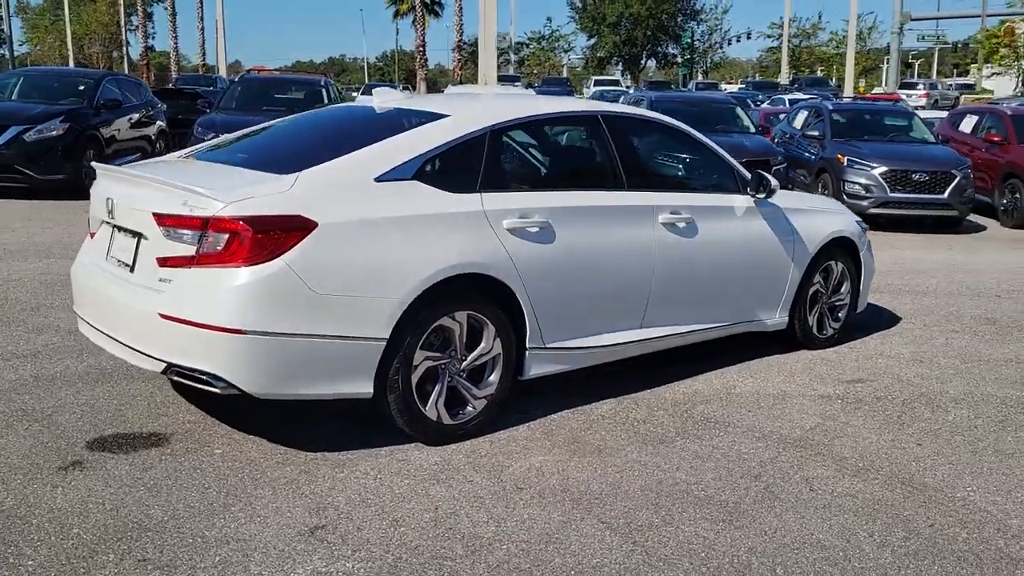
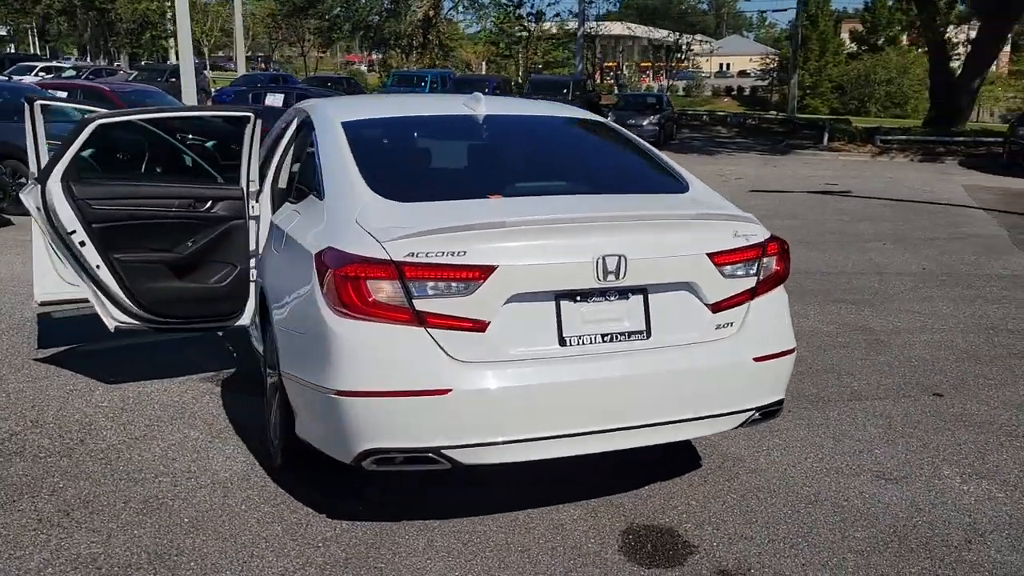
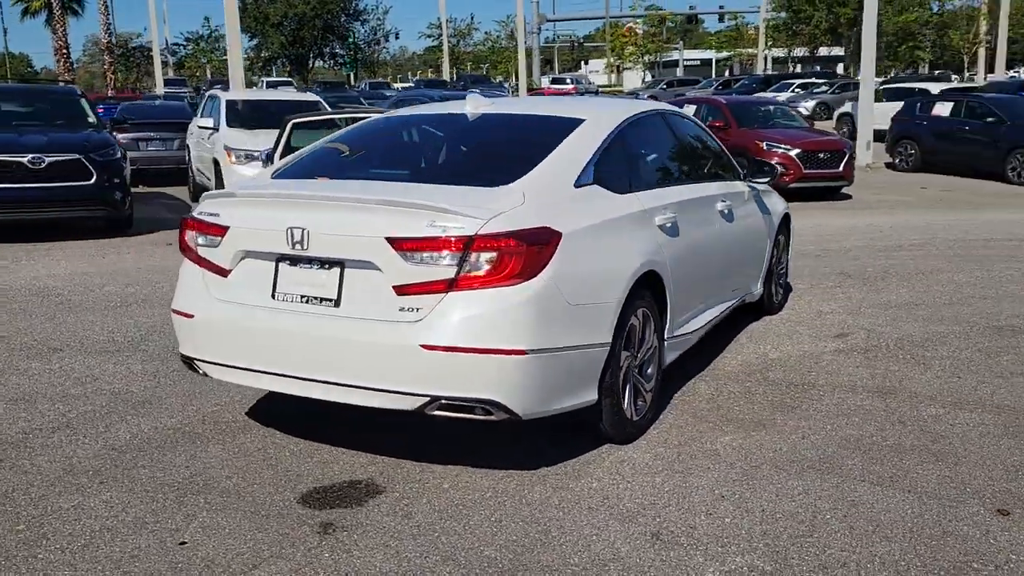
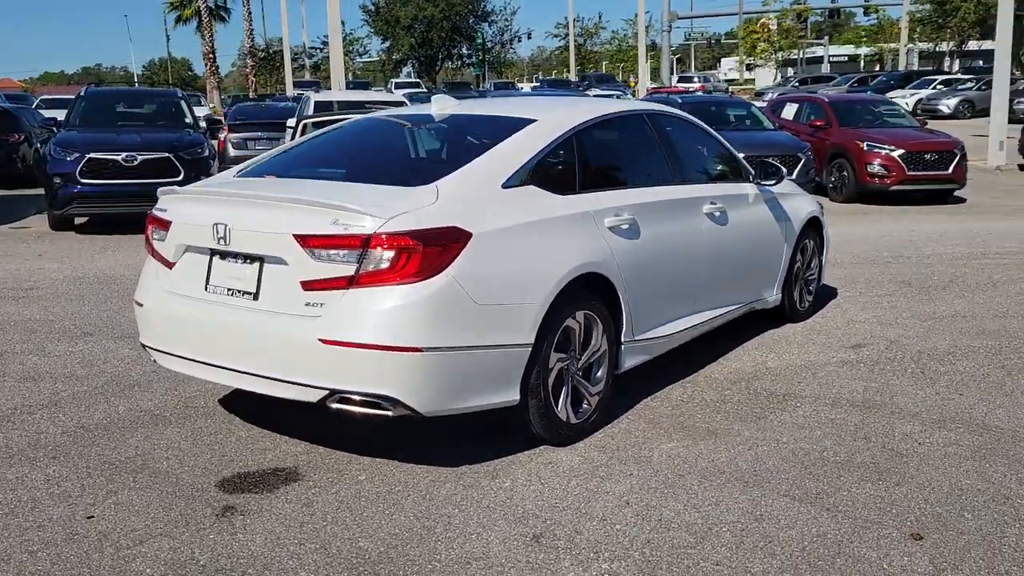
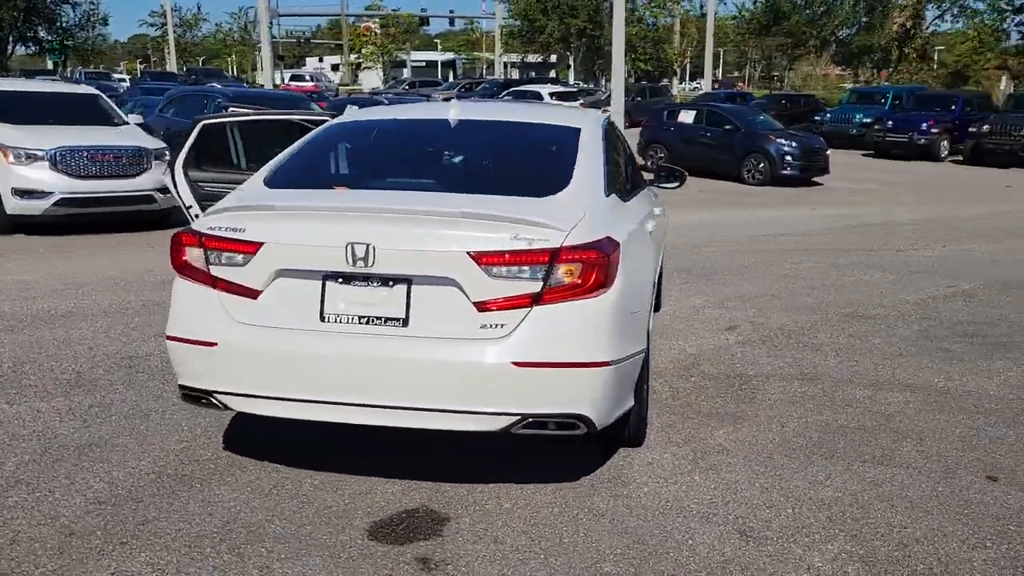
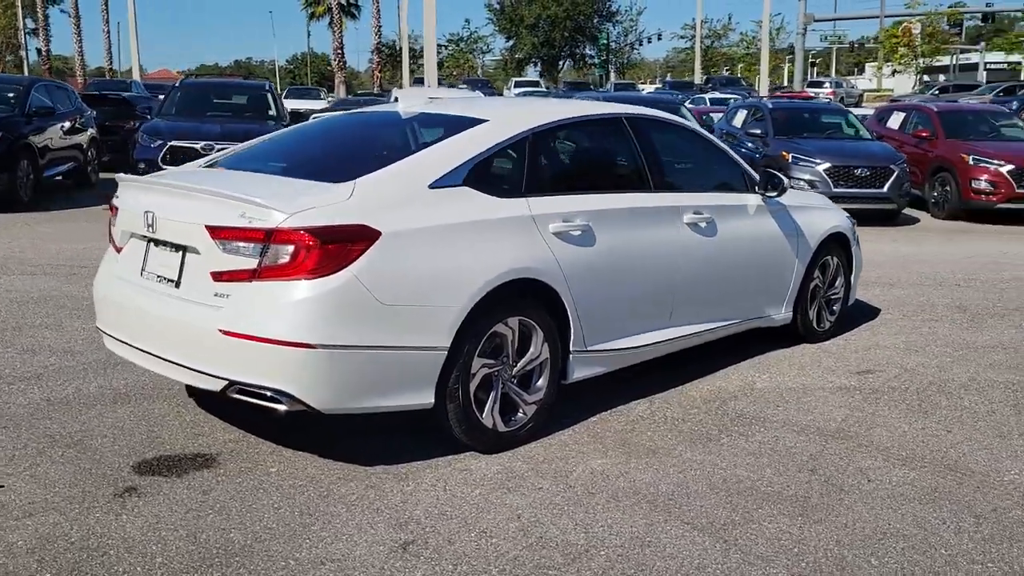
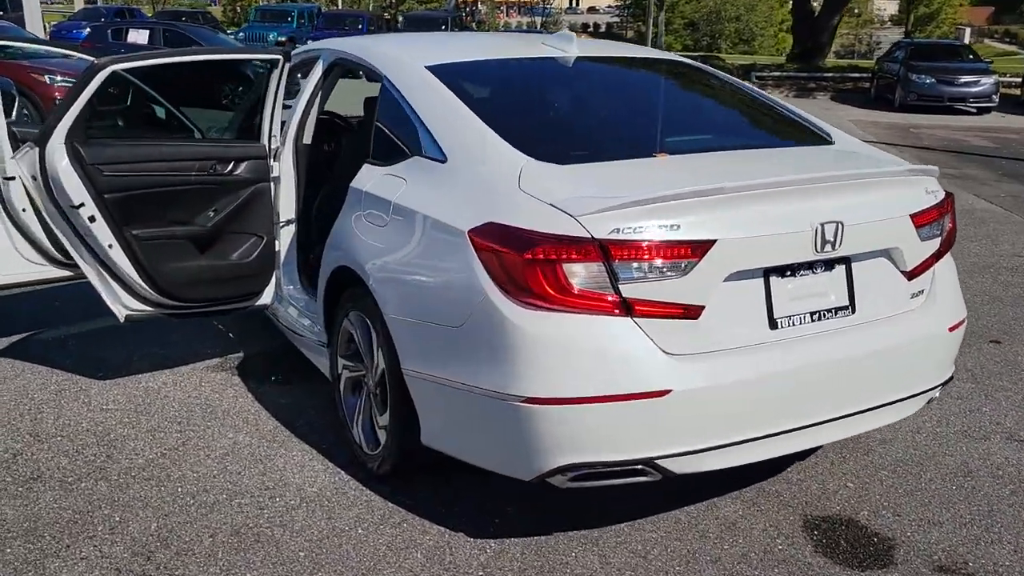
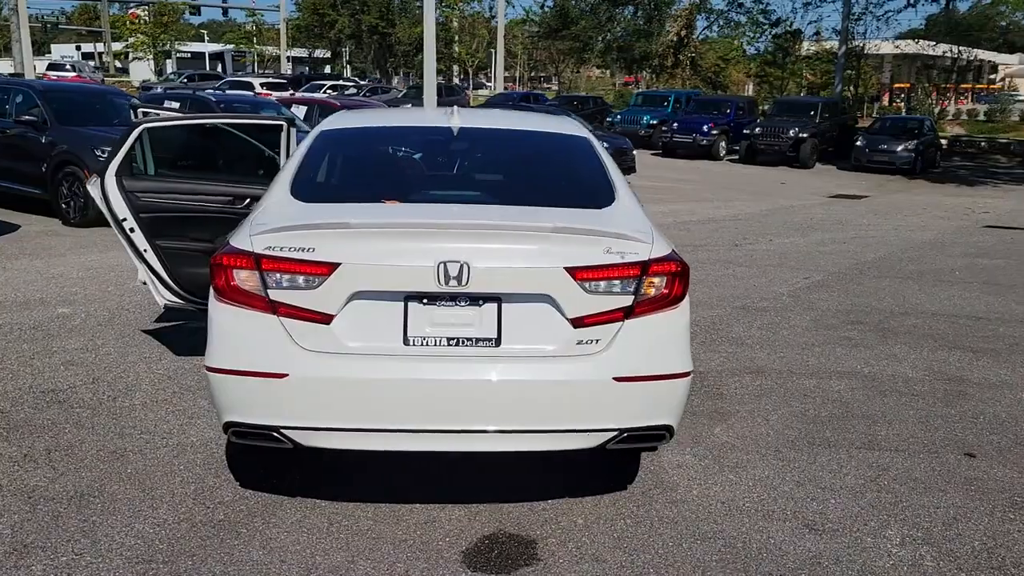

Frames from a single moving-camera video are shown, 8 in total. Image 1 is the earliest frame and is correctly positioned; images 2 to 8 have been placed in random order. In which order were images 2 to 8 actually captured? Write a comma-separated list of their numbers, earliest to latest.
6, 4, 3, 5, 8, 2, 7
